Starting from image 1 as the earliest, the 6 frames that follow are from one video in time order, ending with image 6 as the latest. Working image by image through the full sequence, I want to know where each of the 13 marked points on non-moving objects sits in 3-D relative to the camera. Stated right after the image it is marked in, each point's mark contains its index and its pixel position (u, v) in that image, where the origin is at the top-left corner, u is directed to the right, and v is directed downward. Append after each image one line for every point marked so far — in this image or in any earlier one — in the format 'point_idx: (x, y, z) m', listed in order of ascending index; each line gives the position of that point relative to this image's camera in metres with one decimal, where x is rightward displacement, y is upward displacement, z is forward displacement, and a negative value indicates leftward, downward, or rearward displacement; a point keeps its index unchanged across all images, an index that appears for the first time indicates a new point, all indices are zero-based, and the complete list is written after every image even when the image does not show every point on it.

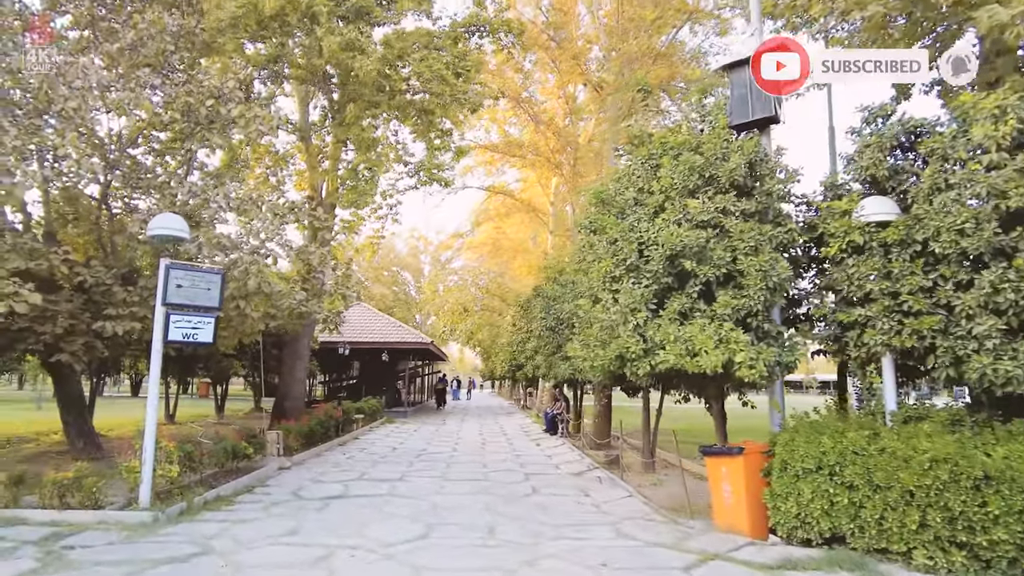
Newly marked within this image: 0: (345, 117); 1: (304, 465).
0: (-3.4, +3.6, +13.6) m
1: (-3.8, -3.3, +12.0) m
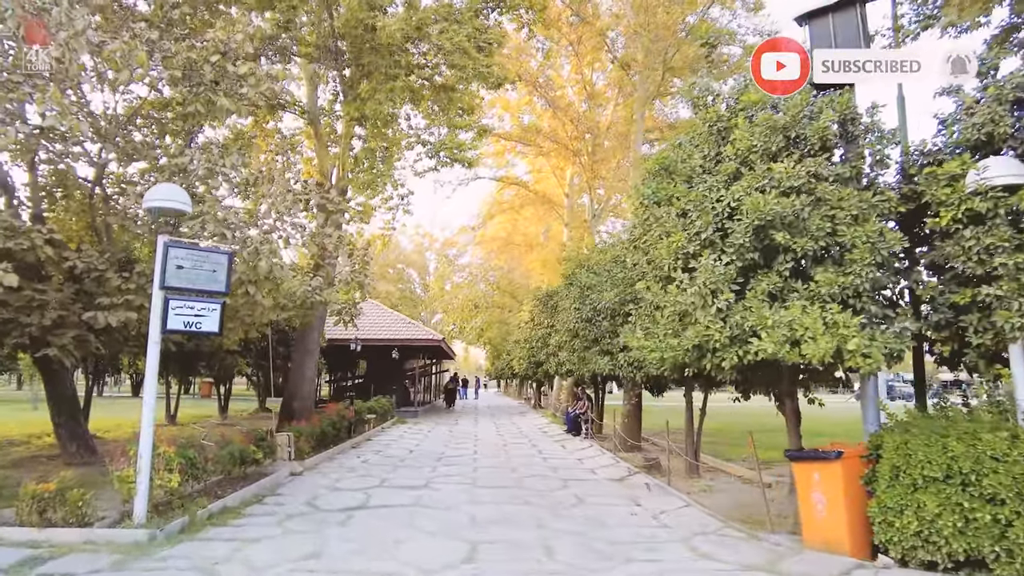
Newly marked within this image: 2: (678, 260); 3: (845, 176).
0: (-2.9, +3.8, +12.6) m
1: (-3.2, -3.1, +11.0) m
2: (+1.6, +0.3, +6.4) m
3: (+3.1, +1.1, +6.2) m
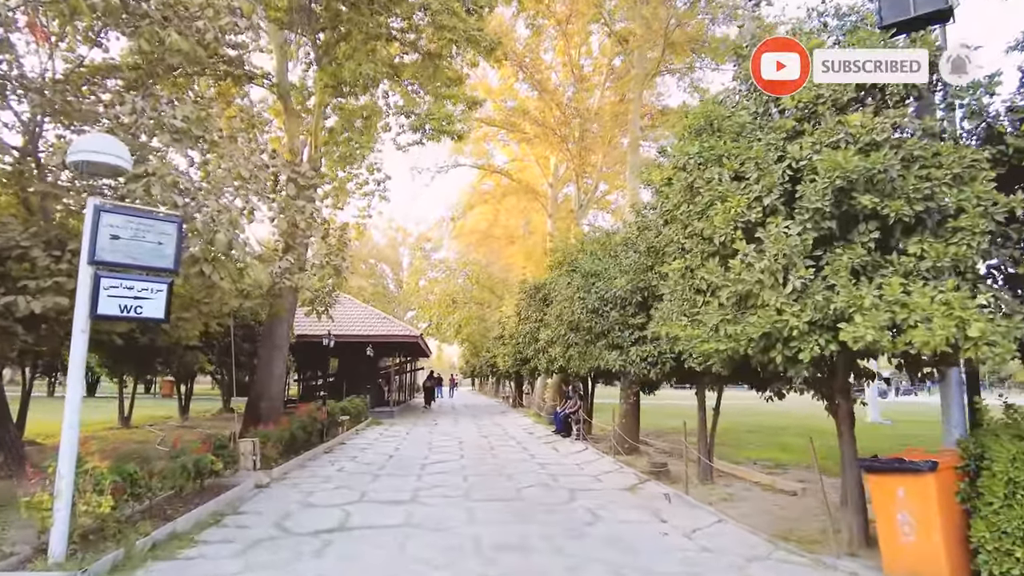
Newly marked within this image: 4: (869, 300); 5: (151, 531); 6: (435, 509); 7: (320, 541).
0: (-3.0, +4.0, +11.2) m
1: (-3.3, -2.8, +9.6) m
2: (+1.8, +0.5, +5.2) m
3: (+3.3, +1.2, +5.1) m
4: (+2.4, -0.1, +4.4) m
5: (-3.2, -2.2, +5.8) m
6: (-0.9, -2.6, +7.8) m
7: (-1.8, -2.4, +6.3) m
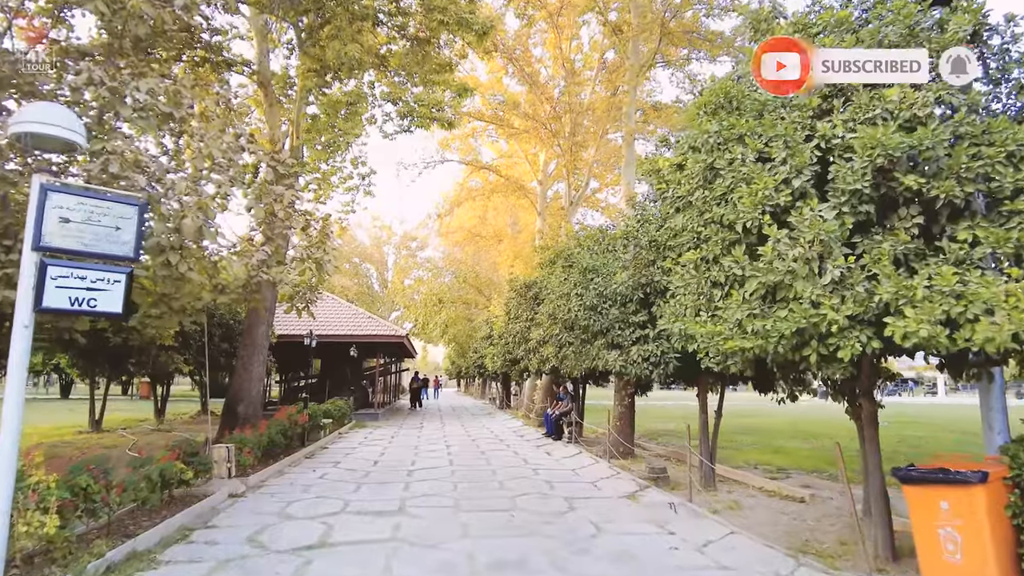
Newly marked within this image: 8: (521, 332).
0: (-3.1, +4.0, +10.6) m
1: (-3.4, -2.8, +9.0) m
2: (+1.8, +0.5, +4.7) m
3: (+3.3, +1.3, +4.6) m
4: (+2.4, 0.0, +3.9) m
5: (-3.2, -2.1, +5.2) m
6: (-1.0, -2.6, +7.2) m
7: (-1.9, -2.3, +5.7) m
8: (+0.2, -1.2, +17.8) m
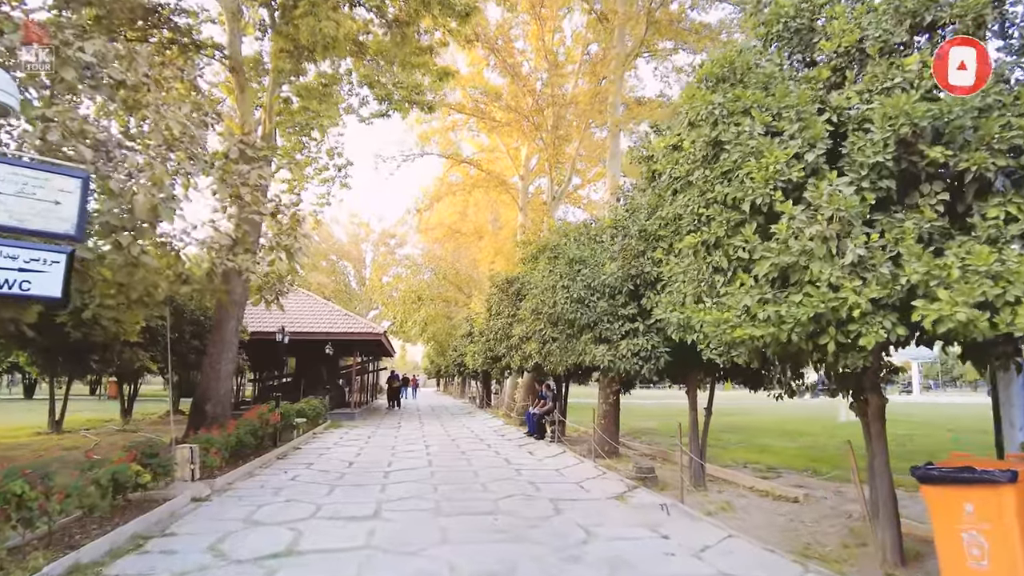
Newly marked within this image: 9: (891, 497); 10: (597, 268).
0: (-3.4, +4.2, +10.1) m
1: (-3.6, -2.7, +8.4) m
2: (+1.7, +0.6, +4.3) m
3: (+3.2, +1.4, +4.3) m
4: (+2.4, +0.1, +3.5) m
5: (-3.3, -2.0, +4.6) m
6: (-1.1, -2.4, +6.8) m
7: (-2.0, -2.2, +5.2) m
8: (-0.3, -1.1, +17.4) m
9: (+3.3, -1.8, +5.6) m
10: (+1.2, +0.3, +9.0) m
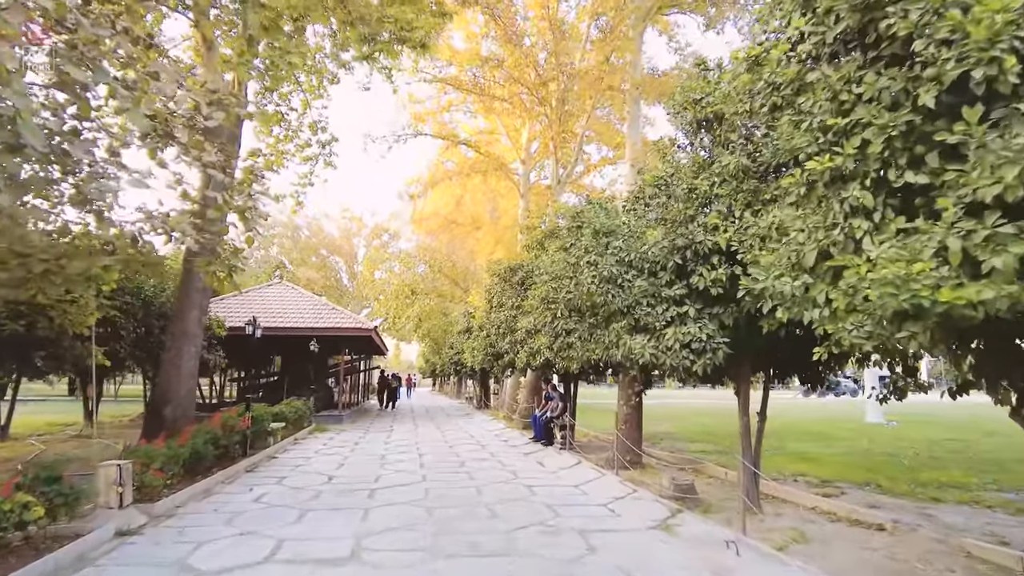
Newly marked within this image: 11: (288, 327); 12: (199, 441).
0: (-3.2, +4.4, +8.3) m
1: (-3.4, -2.4, +6.7) m
2: (+1.9, +0.9, +2.6) m
3: (+3.4, +1.7, +2.6) m
4: (+2.6, +0.3, +1.8) m
5: (-3.1, -1.7, +2.9) m
6: (-1.0, -2.2, +5.0) m
7: (-1.8, -2.0, +3.4) m
8: (-0.2, -0.8, +15.6) m
9: (+3.4, -1.5, +3.9) m
10: (+1.3, +0.5, +7.2) m
11: (-6.4, -1.1, +18.7) m
12: (-4.4, -2.1, +9.1) m
